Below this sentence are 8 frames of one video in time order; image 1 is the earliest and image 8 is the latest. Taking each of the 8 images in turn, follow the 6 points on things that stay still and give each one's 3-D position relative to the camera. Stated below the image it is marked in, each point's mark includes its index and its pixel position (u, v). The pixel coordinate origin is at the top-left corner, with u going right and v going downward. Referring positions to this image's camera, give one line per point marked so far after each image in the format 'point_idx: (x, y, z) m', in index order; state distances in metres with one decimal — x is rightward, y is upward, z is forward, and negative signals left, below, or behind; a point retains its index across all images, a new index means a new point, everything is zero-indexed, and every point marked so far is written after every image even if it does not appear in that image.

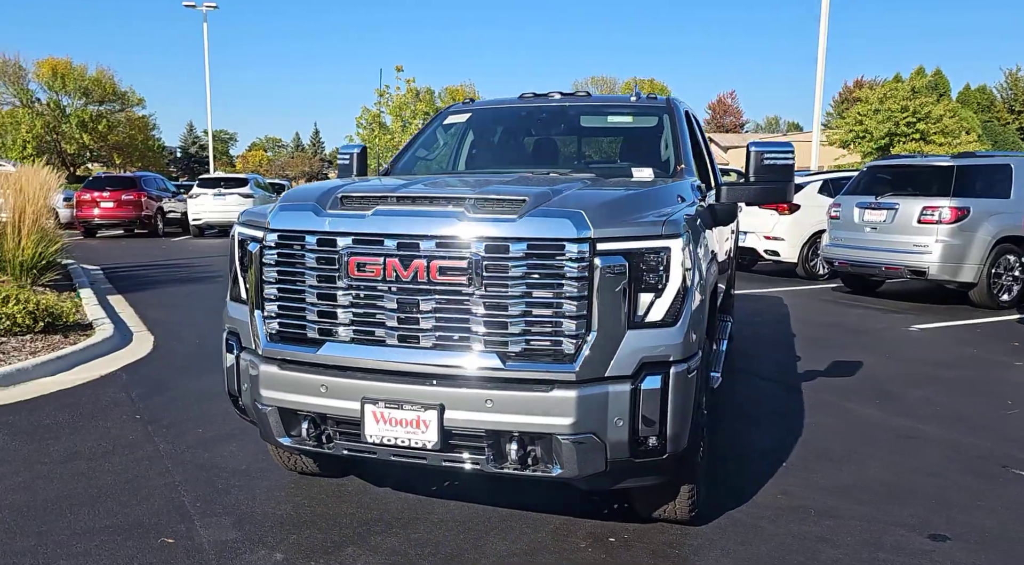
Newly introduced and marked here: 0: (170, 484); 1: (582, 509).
0: (-1.8, -1.0, +4.3) m
1: (+0.3, -1.1, +4.1) m
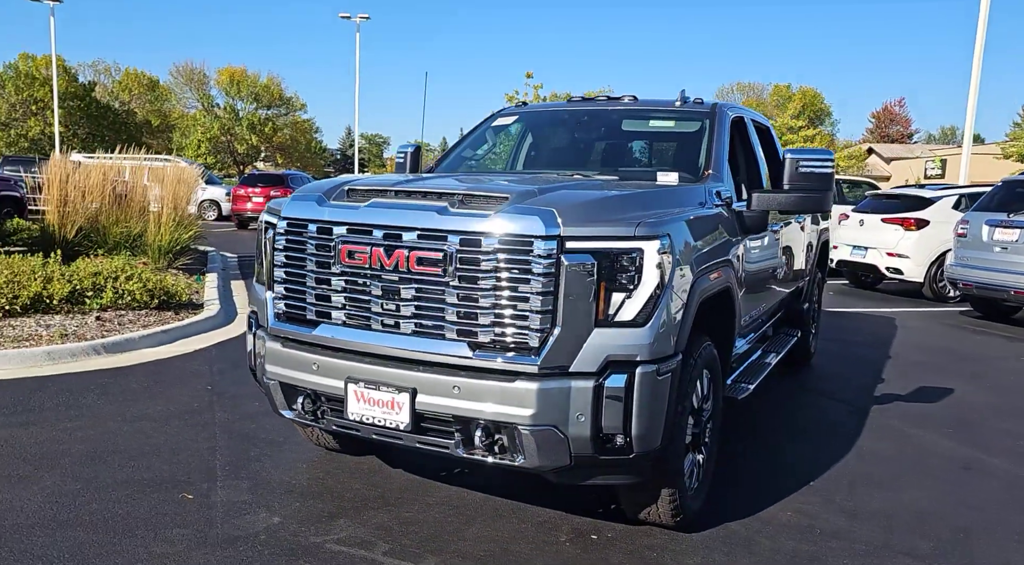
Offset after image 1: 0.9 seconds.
0: (-1.7, -0.9, +4.8) m
1: (+0.3, -1.1, +4.2) m
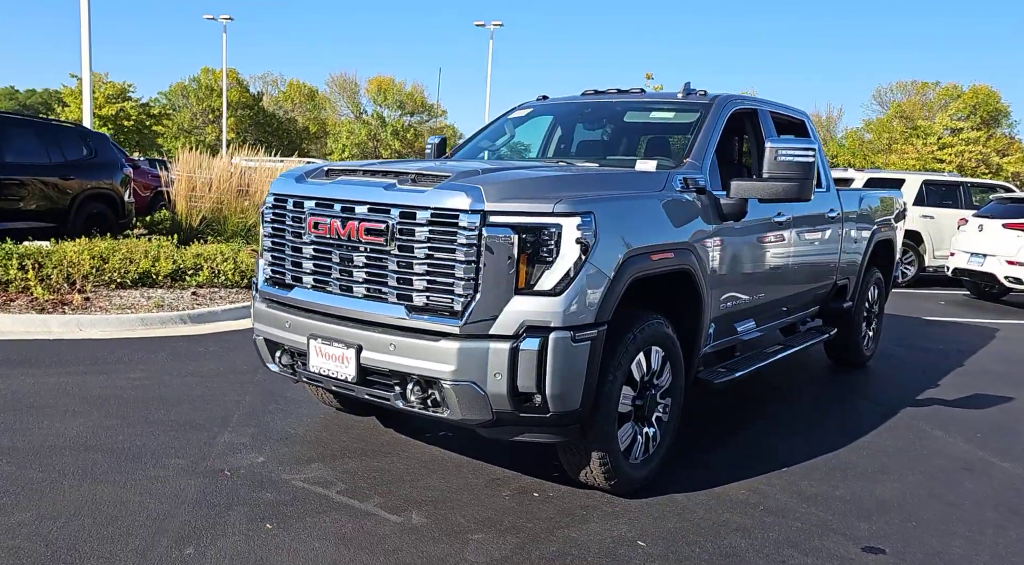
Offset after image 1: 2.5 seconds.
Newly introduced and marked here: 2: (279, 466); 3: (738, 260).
0: (-1.8, -0.8, +5.4) m
1: (+0.1, -1.0, +4.5) m
2: (-1.2, -0.9, +4.3) m
3: (+1.6, +0.1, +5.4) m
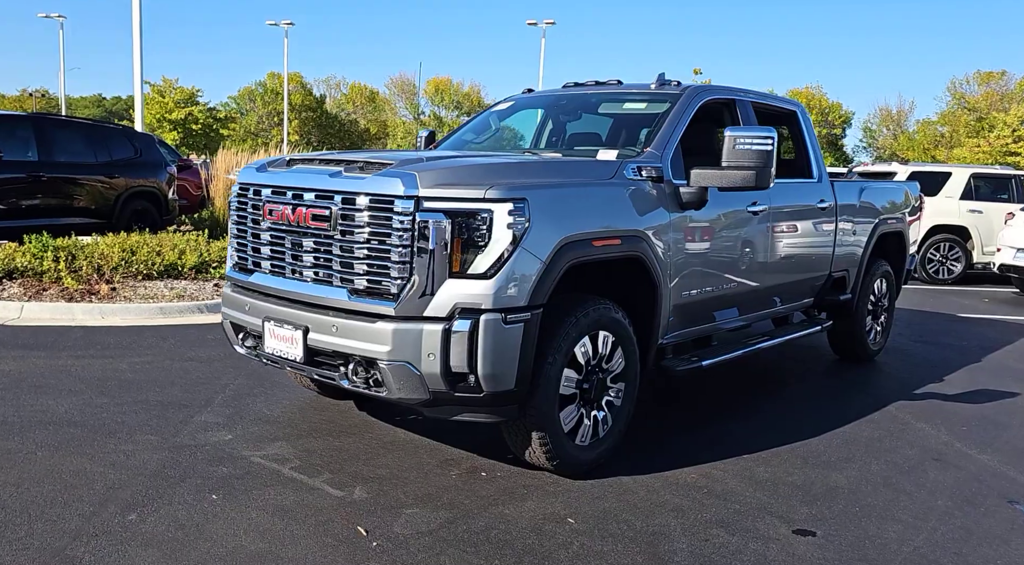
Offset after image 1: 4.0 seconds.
0: (-1.9, -0.7, +5.7) m
1: (-0.1, -0.9, +4.6) m
2: (-1.5, -0.9, +4.6) m
3: (+1.4, +0.2, +5.4) m
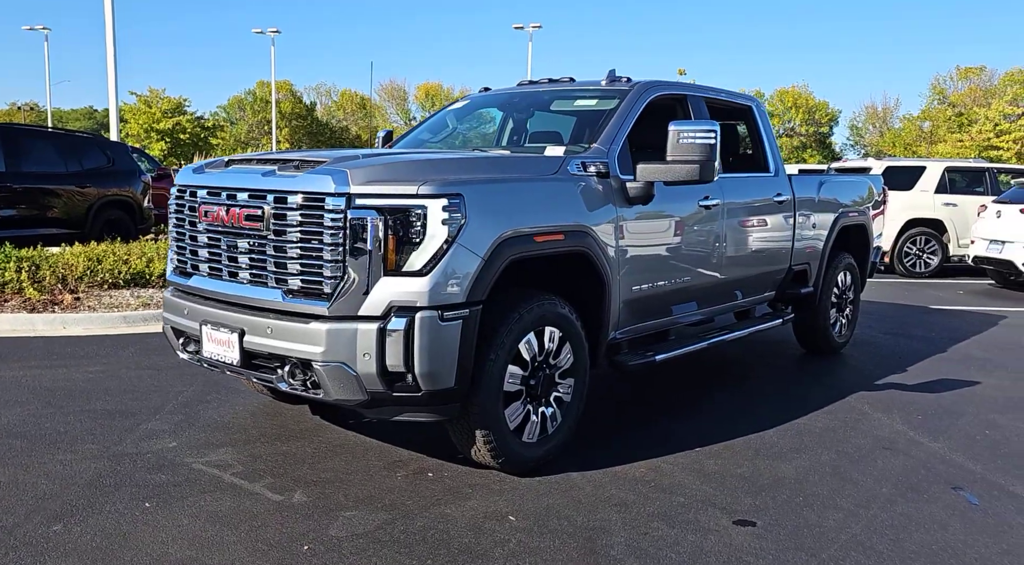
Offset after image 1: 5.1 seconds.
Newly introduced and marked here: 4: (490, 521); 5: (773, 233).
0: (-2.2, -0.7, +5.6) m
1: (-0.4, -0.9, +4.5) m
2: (-1.7, -0.9, +4.5) m
3: (+1.1, +0.2, +5.3) m
4: (-0.1, -1.0, +3.7) m
5: (+1.8, +0.4, +6.2) m
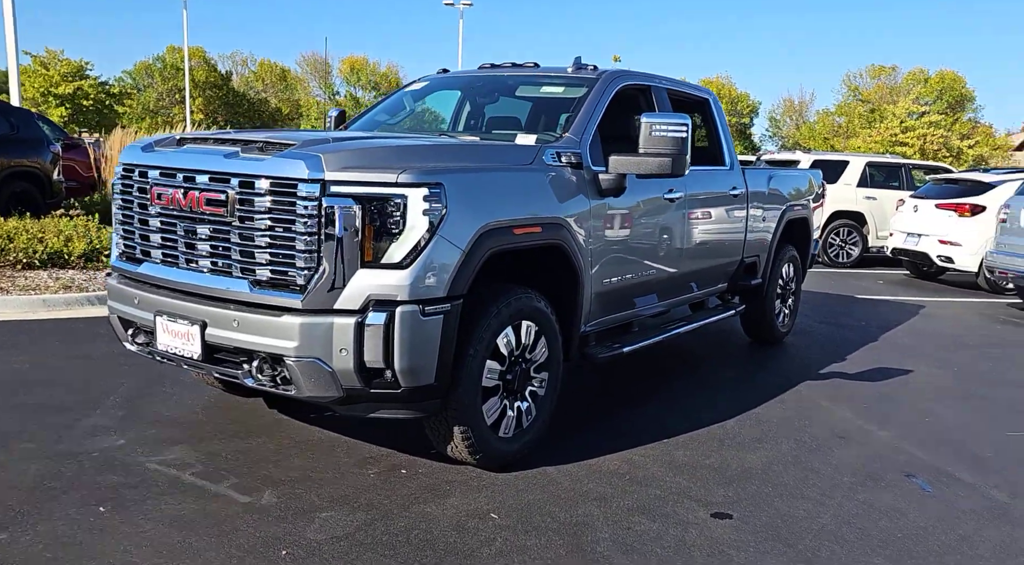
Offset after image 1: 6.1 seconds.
0: (-2.4, -0.6, +5.3) m
1: (-0.5, -0.9, +4.4) m
2: (-1.9, -0.8, +4.2) m
3: (+0.9, +0.3, +5.3) m
4: (-0.2, -1.0, +3.6) m
5: (+1.5, +0.4, +6.2) m
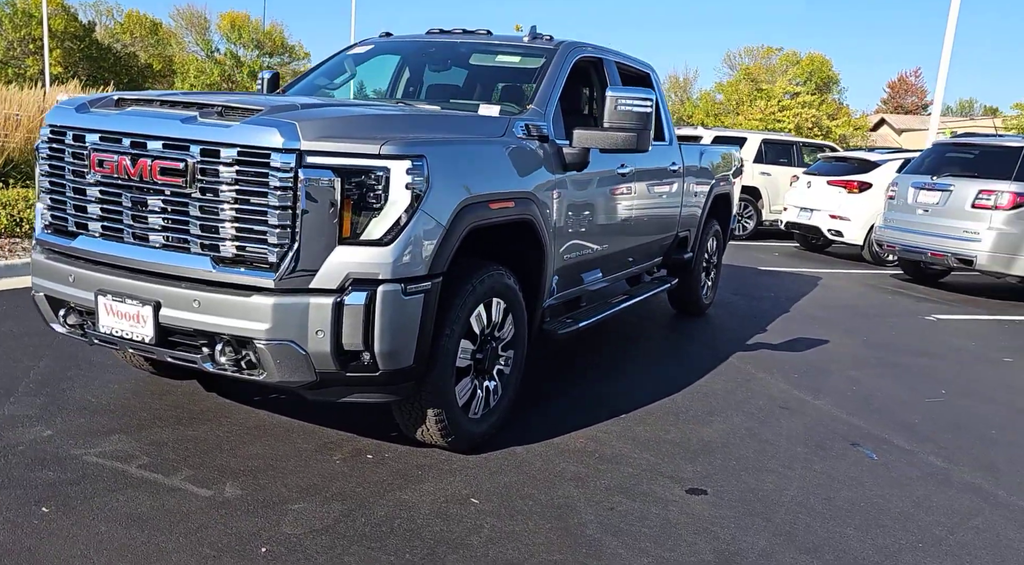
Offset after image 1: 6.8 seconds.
0: (-2.7, -0.5, +4.8) m
1: (-0.7, -0.7, +4.2) m
2: (-2.0, -0.7, +3.9) m
3: (+0.6, +0.4, +5.3) m
4: (-0.2, -0.9, +3.5) m
5: (+1.1, +0.6, +6.2) m
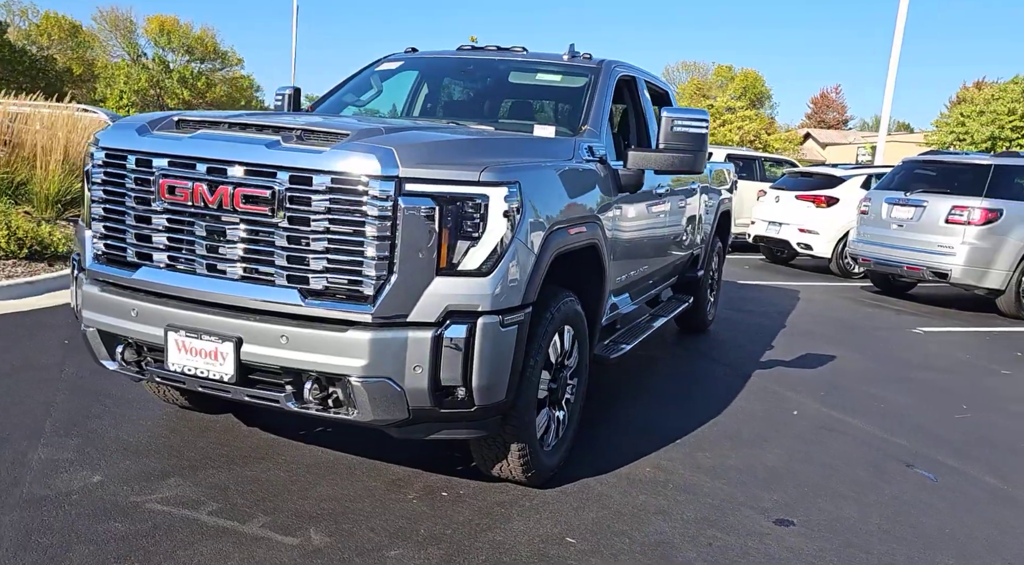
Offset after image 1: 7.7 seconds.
0: (-2.4, -0.6, +4.5) m
1: (-0.4, -0.9, +4.0) m
2: (-1.6, -0.9, +3.6) m
3: (+0.8, +0.3, +5.2) m
4: (+0.2, -1.1, +3.4) m
5: (+1.2, +0.5, +6.2) m
